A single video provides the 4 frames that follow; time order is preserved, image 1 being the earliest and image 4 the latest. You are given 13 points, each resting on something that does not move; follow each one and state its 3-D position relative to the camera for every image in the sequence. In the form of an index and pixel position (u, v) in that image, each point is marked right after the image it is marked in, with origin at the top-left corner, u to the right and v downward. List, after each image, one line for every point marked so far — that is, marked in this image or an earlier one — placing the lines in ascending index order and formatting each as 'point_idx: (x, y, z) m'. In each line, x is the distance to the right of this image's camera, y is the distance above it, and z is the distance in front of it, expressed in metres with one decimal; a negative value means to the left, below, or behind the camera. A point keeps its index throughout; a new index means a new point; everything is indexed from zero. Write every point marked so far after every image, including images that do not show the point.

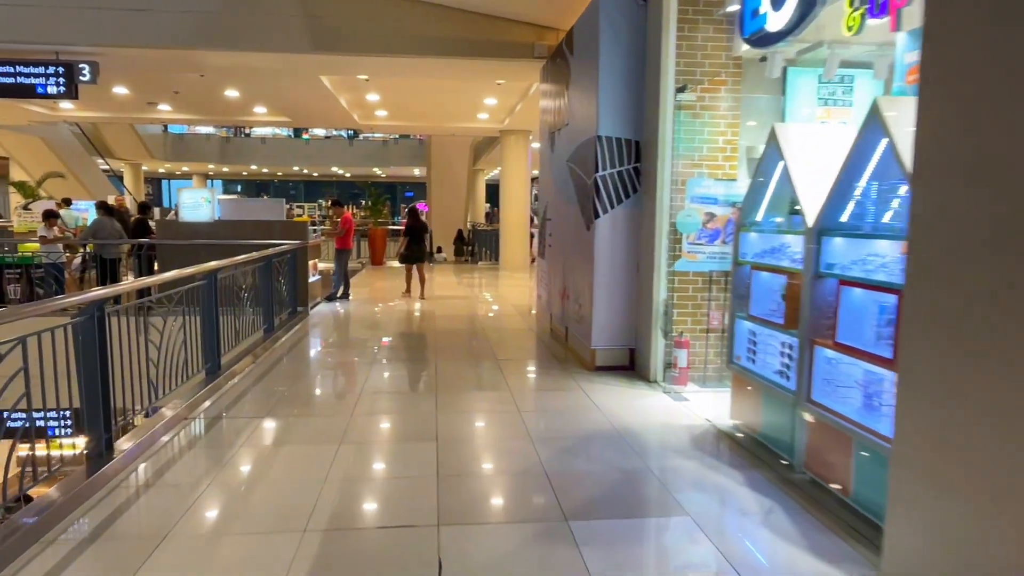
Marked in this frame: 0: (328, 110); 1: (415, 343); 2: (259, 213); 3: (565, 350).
0: (-3.0, +2.9, +11.3) m
1: (-1.0, -0.5, +7.0) m
2: (-2.8, +0.8, +7.7) m
3: (+0.5, -0.5, +6.0) m
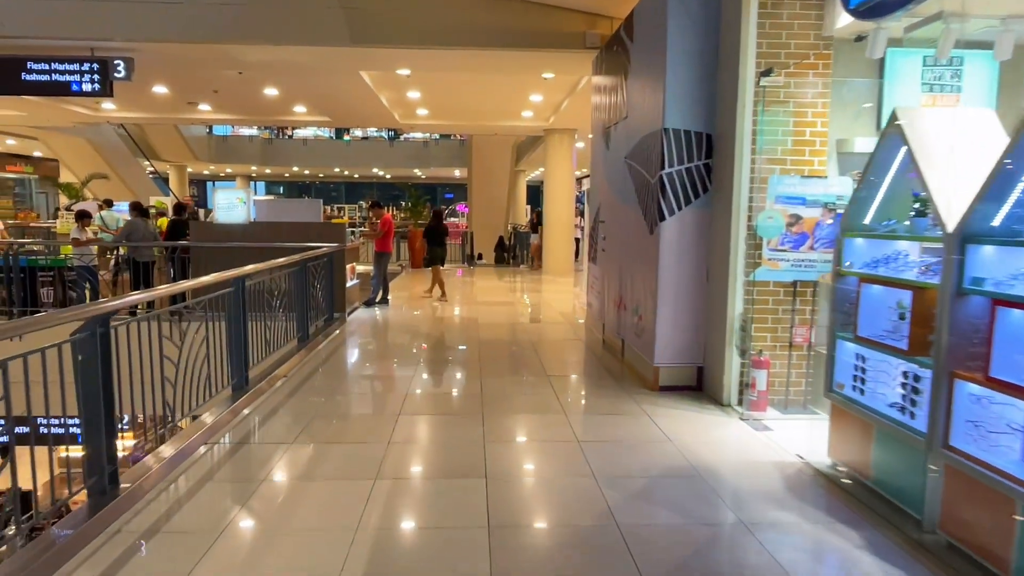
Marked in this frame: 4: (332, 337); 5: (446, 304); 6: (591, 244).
0: (-2.3, +2.9, +11.0) m
1: (-0.5, -0.6, +6.6) m
2: (-2.3, +0.8, +7.4) m
3: (+0.9, -0.6, +5.5) m
4: (-1.7, -0.5, +6.9) m
5: (-0.9, -0.2, +9.5) m
6: (+0.8, +0.4, +7.0) m
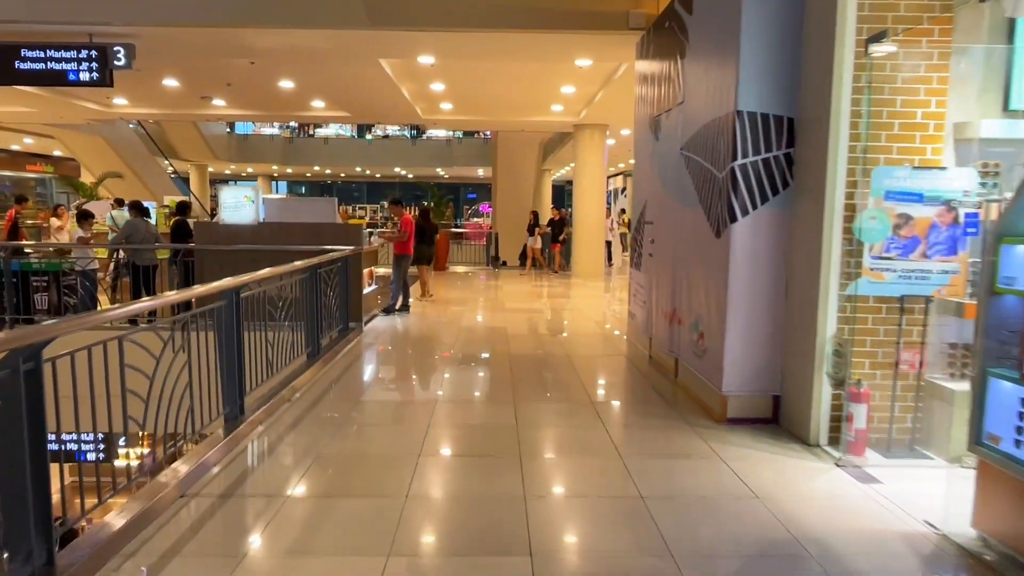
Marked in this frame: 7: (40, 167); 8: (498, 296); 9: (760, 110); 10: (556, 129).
0: (-1.9, +2.8, +10.4) m
1: (-0.2, -0.6, +5.9) m
2: (-2.0, +0.7, +6.7) m
3: (+1.1, -0.7, +4.8) m
4: (-1.4, -0.5, +6.3) m
5: (-0.5, -0.3, +8.9) m
6: (+1.1, +0.4, +6.3) m
7: (-13.6, +3.5, +20.0) m
8: (-0.2, -0.1, +10.2) m
9: (+1.3, +0.9, +3.6) m
10: (+0.9, +3.1, +13.5) m
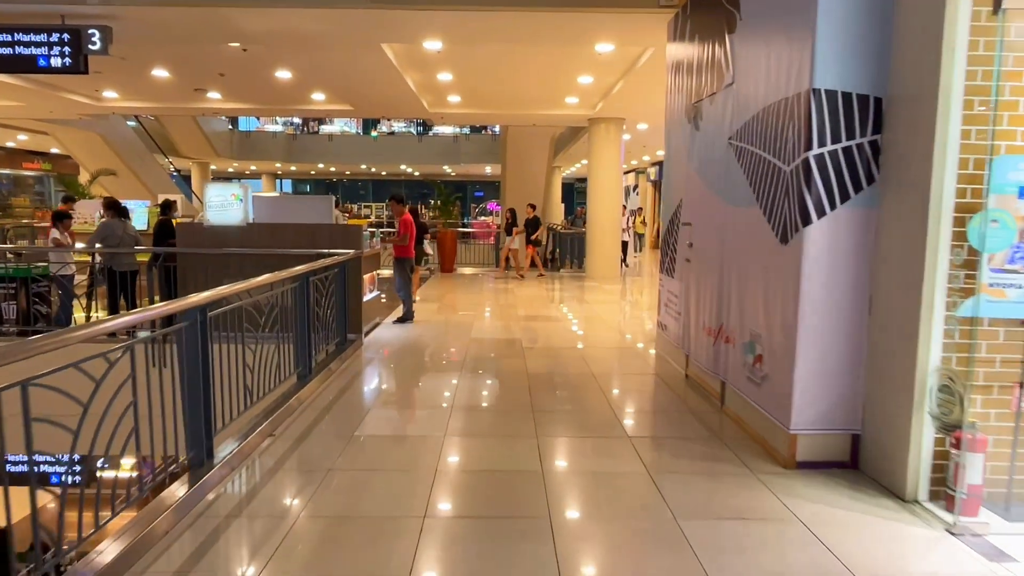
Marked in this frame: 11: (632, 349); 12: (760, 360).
0: (-1.7, +2.8, +9.7) m
1: (-0.1, -0.7, +5.3) m
2: (-1.9, +0.7, +6.1) m
3: (+1.2, -0.8, +4.1) m
4: (-1.3, -0.6, +5.6) m
5: (-0.4, -0.3, +8.2) m
6: (+1.2, +0.3, +5.6) m
7: (-13.3, +3.5, +19.5) m
8: (0.0, -0.2, +9.6) m
9: (+1.4, +0.9, +3.0) m
10: (+1.1, +3.0, +12.8) m
11: (+1.1, -0.6, +6.6) m
12: (+1.3, -0.4, +3.5) m
